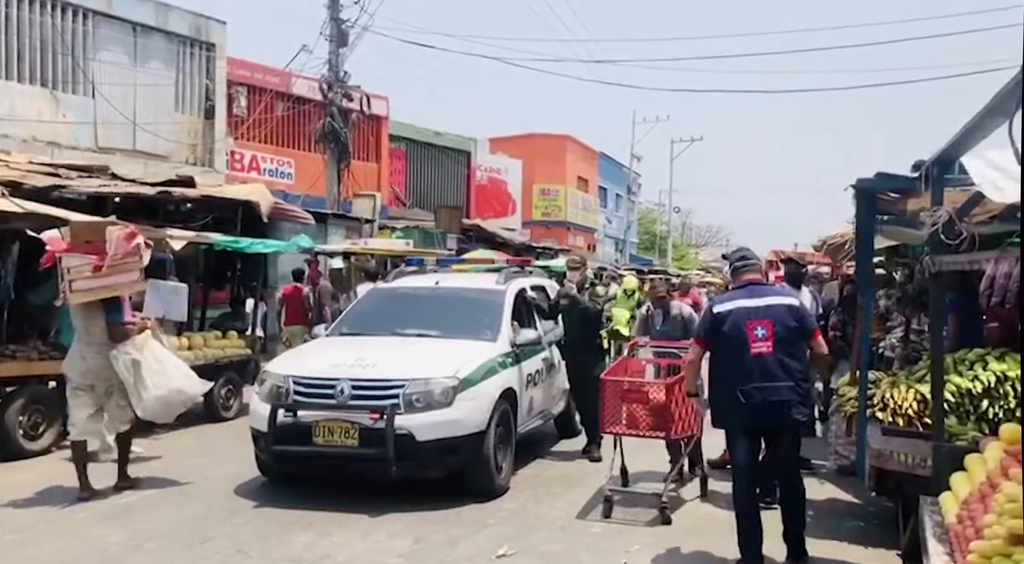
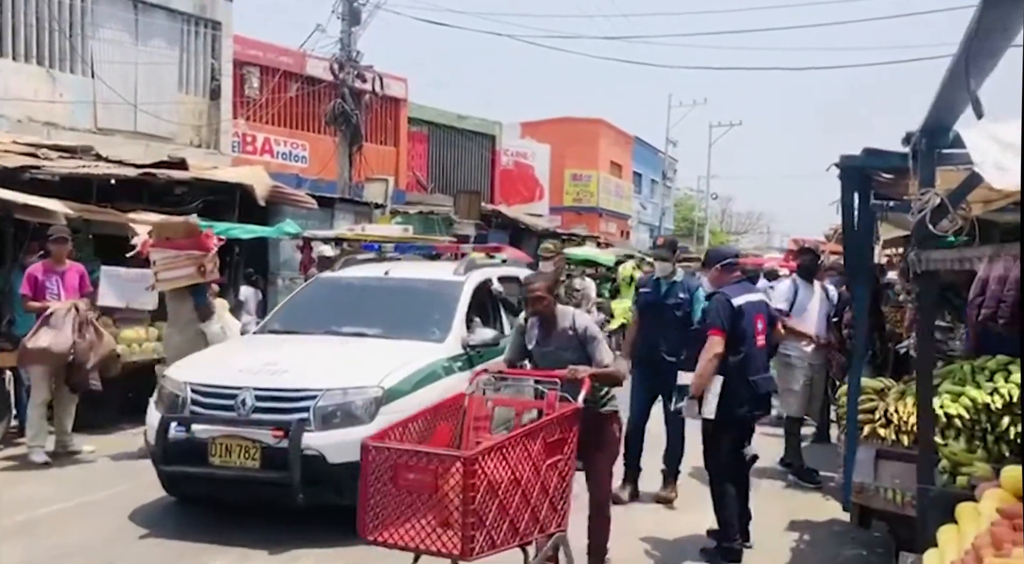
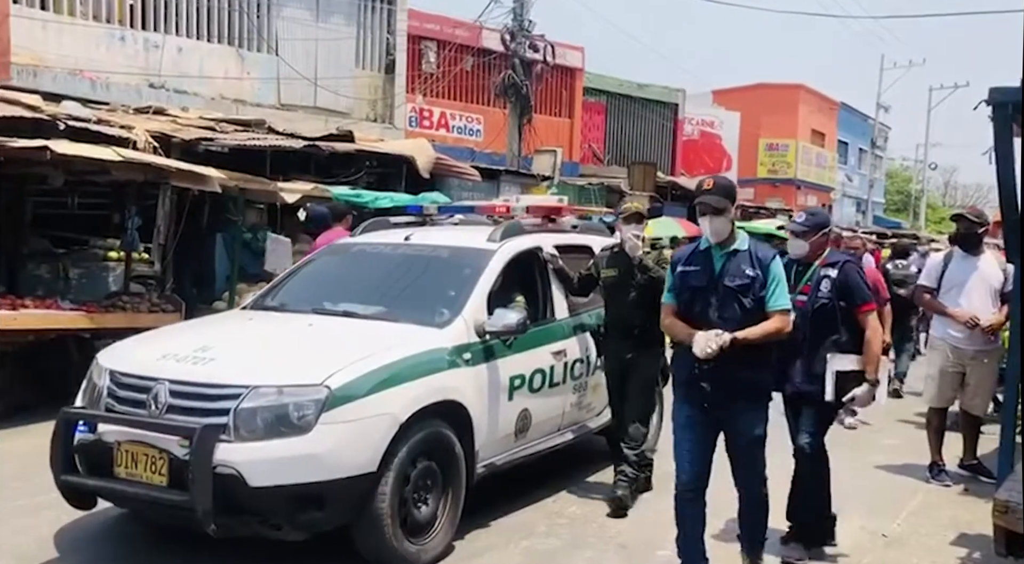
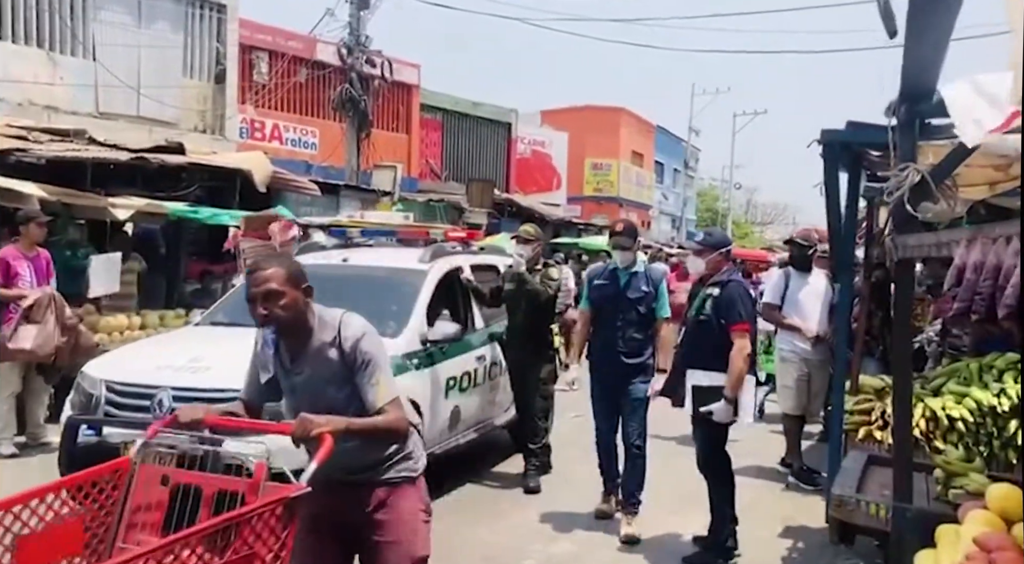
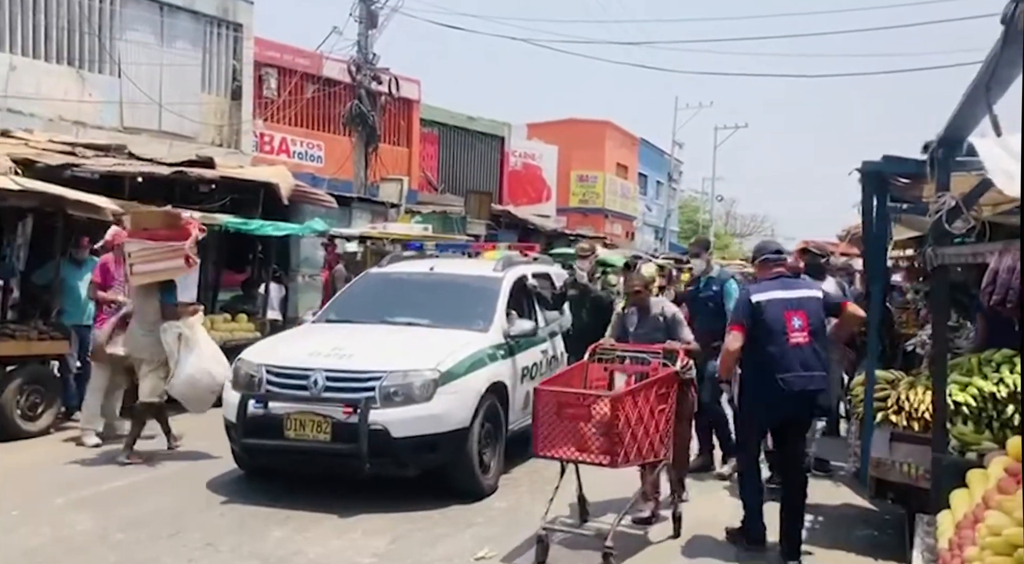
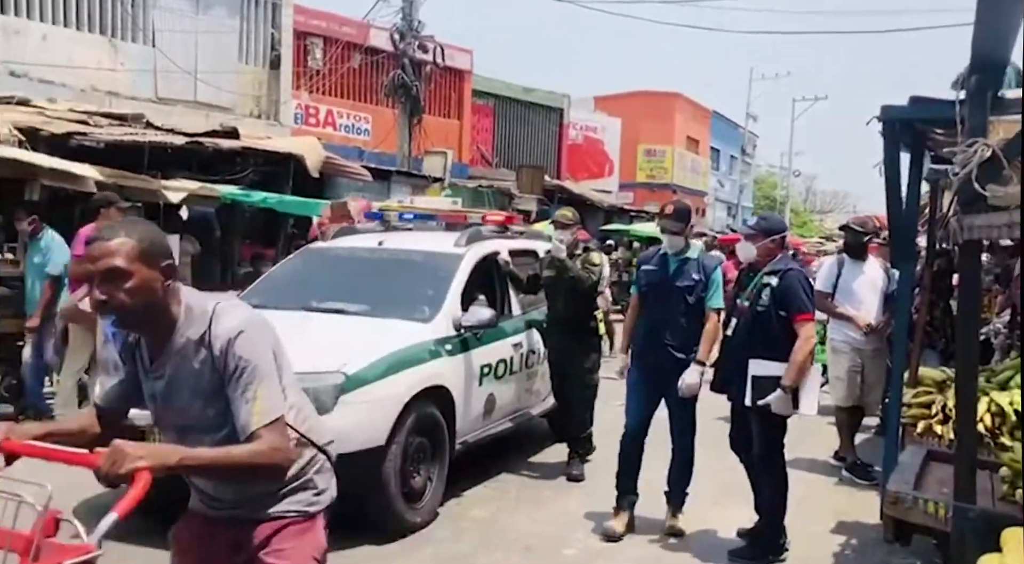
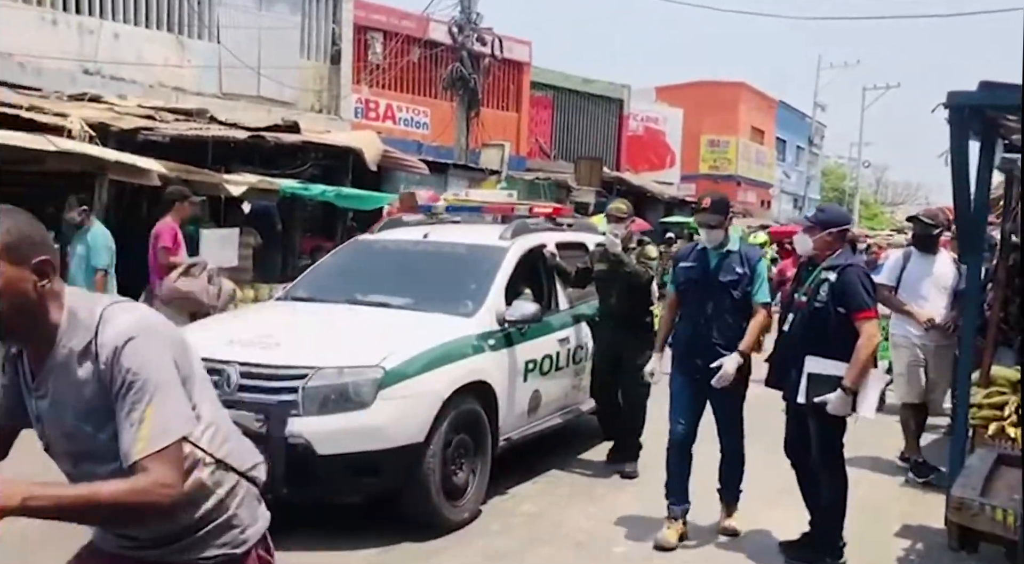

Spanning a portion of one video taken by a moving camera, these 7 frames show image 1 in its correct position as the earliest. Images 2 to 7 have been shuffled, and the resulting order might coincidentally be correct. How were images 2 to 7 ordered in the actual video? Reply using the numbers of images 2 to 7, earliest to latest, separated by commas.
5, 2, 4, 6, 7, 3
